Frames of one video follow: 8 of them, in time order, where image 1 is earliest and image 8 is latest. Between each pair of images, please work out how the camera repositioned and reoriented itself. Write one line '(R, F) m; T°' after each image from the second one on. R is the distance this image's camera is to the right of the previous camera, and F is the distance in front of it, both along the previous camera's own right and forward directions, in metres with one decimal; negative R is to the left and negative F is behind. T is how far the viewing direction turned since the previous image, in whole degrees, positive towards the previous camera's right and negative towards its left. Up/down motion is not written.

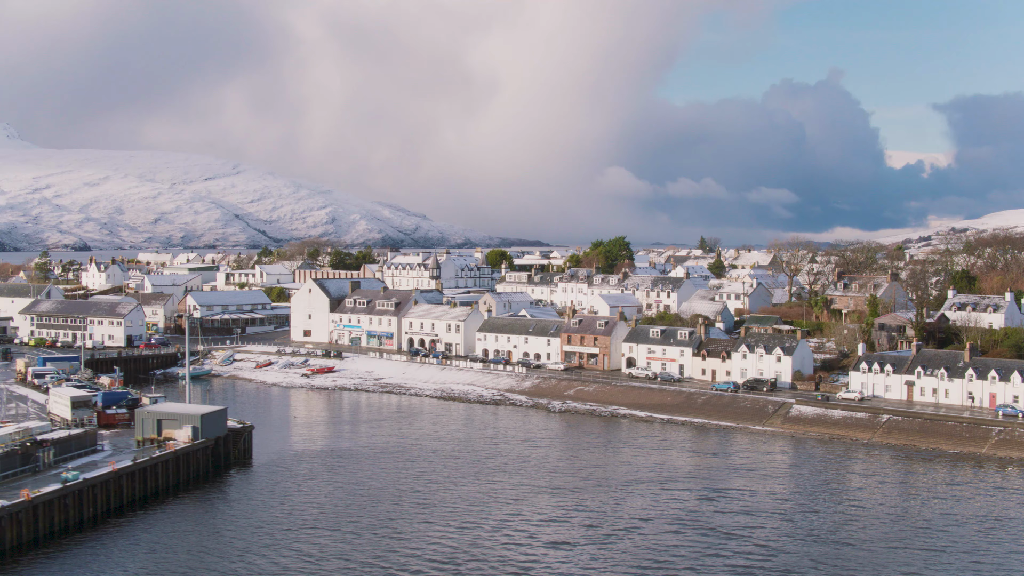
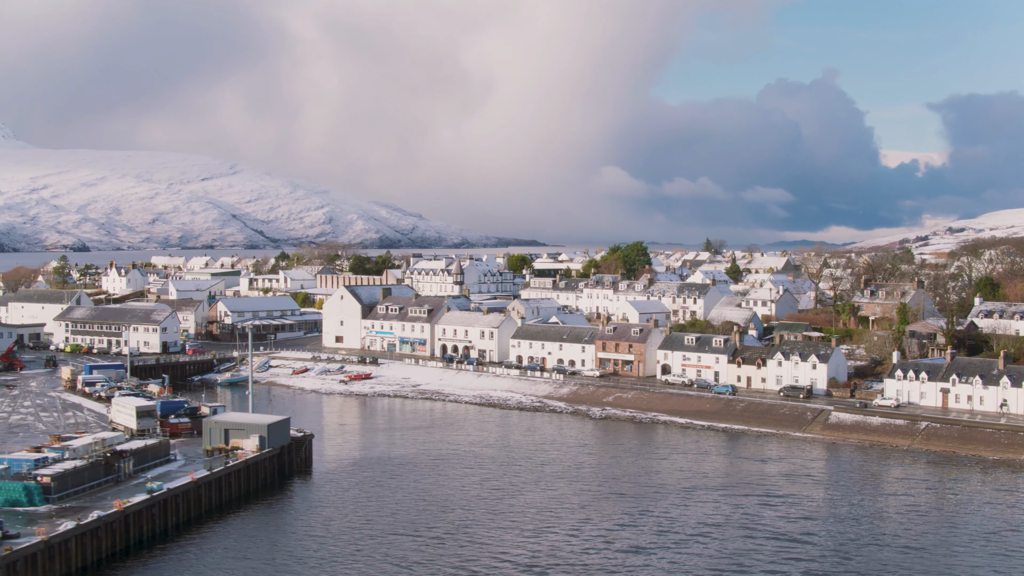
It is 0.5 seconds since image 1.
(-1.2, -0.6) m; 0°
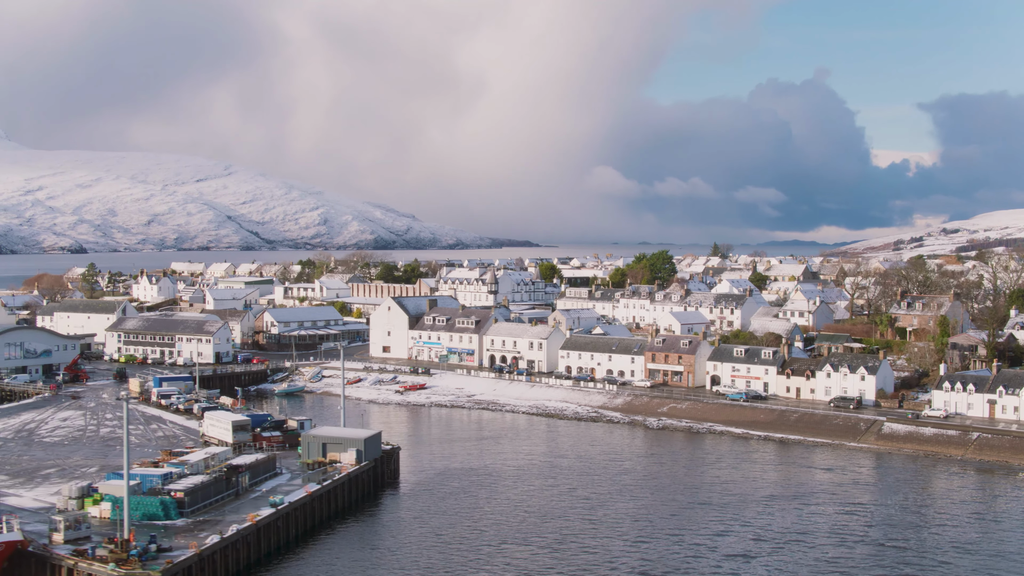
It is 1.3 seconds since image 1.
(-1.9, -1.2) m; 0°
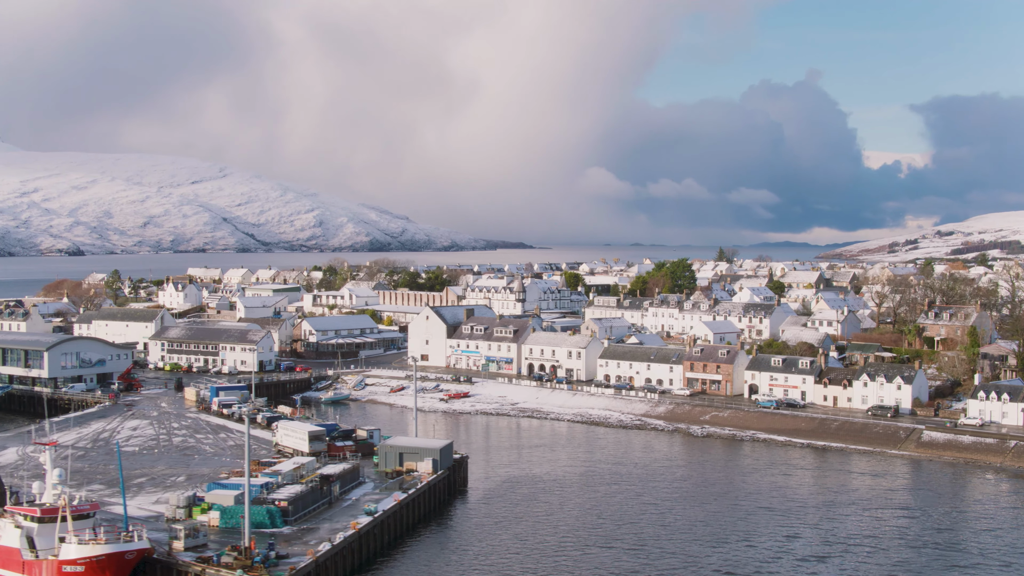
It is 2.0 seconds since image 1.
(-1.6, -1.1) m; 0°
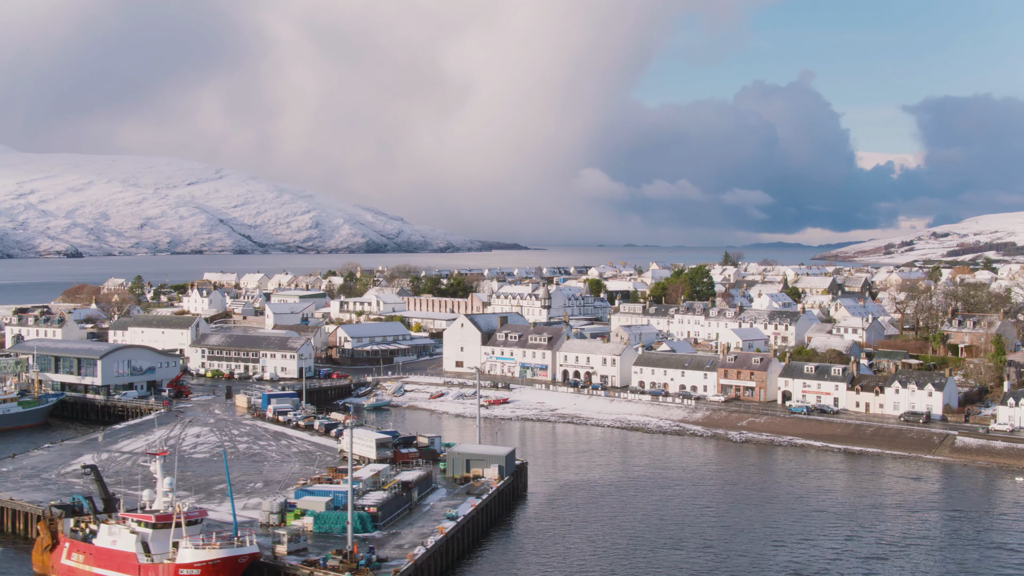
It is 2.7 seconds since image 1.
(-1.5, -1.2) m; 0°
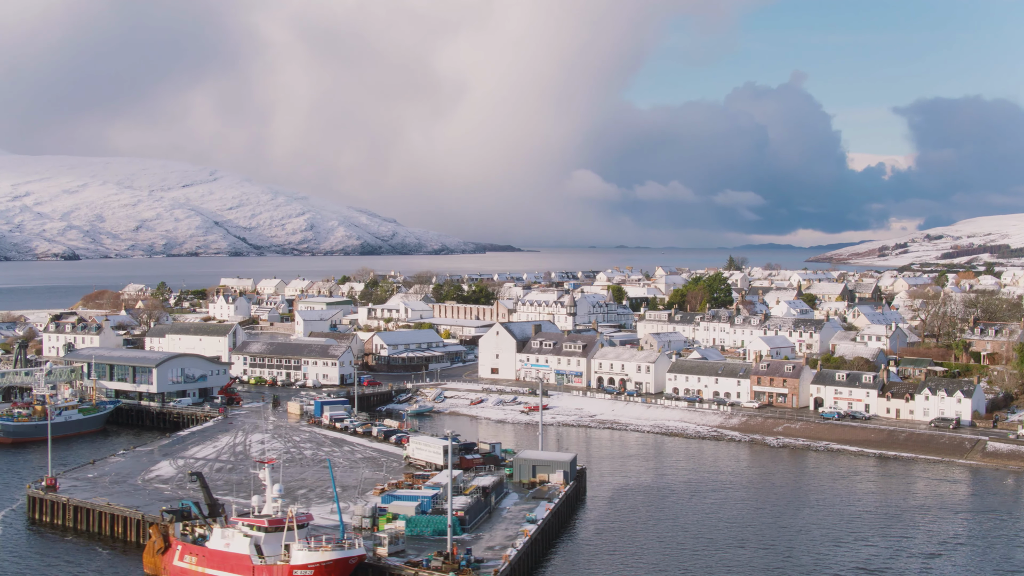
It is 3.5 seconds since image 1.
(-1.7, -1.4) m; 0°
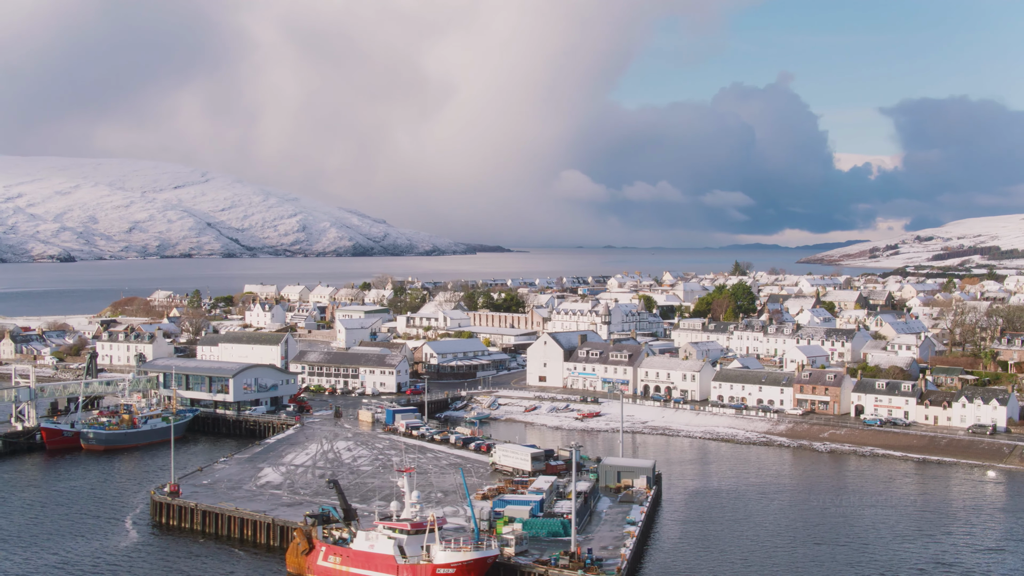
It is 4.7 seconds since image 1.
(-2.5, -2.3) m; +1°
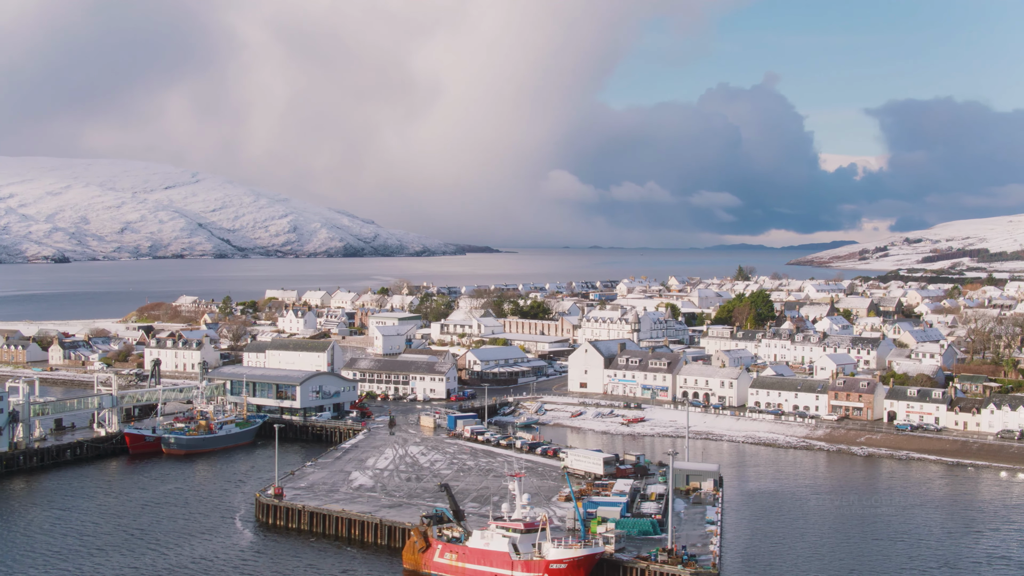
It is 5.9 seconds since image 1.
(-2.4, -2.4) m; +1°
